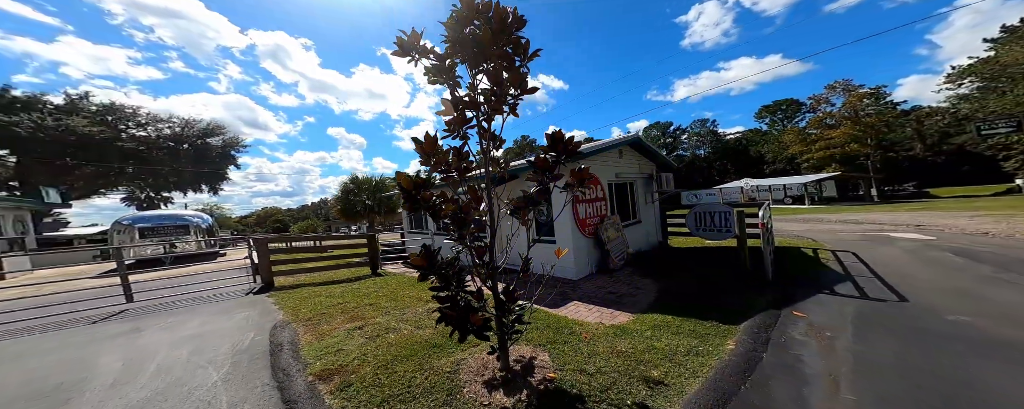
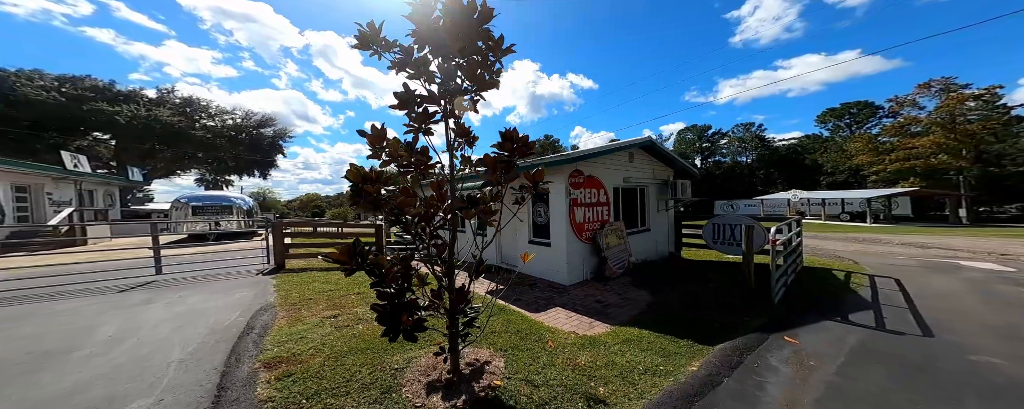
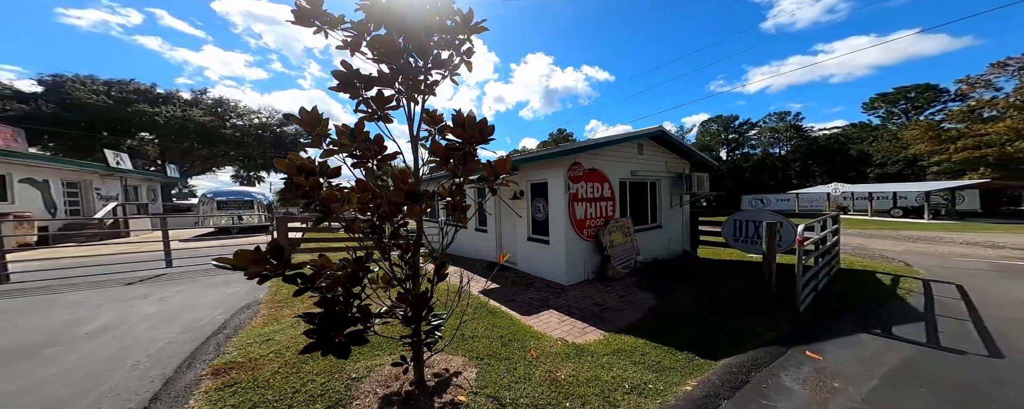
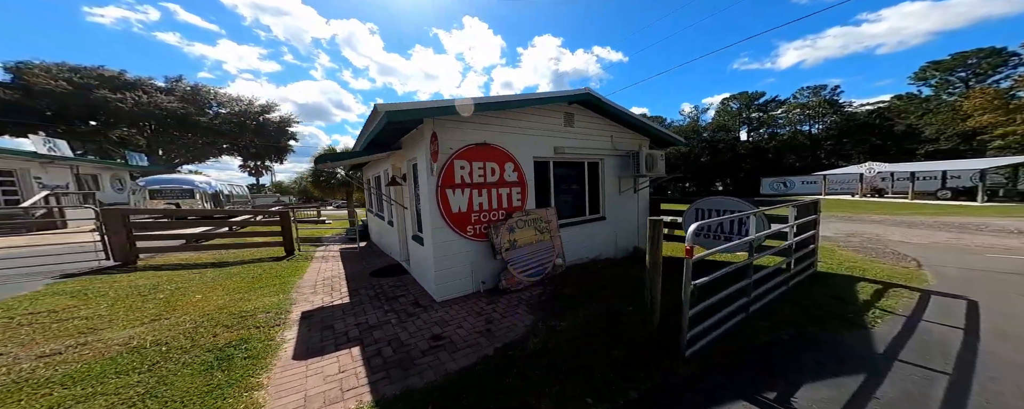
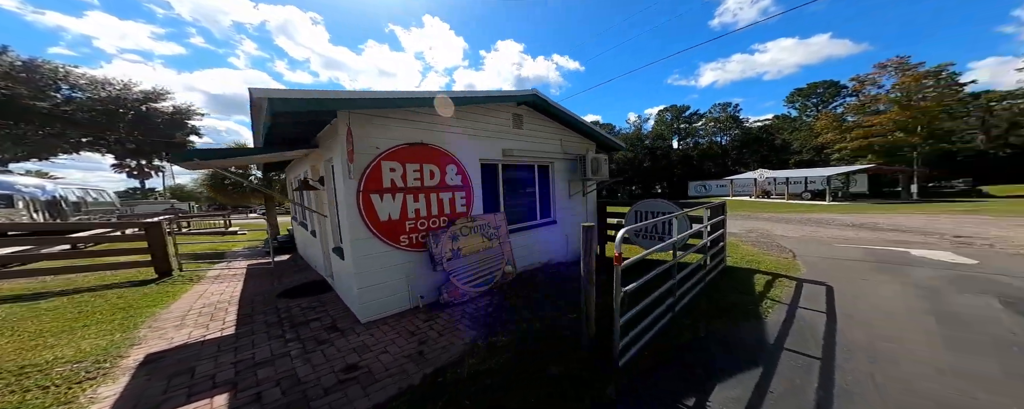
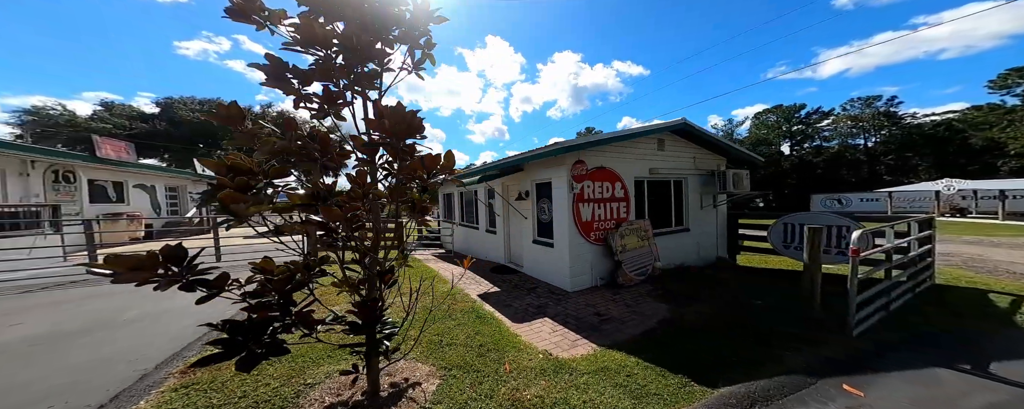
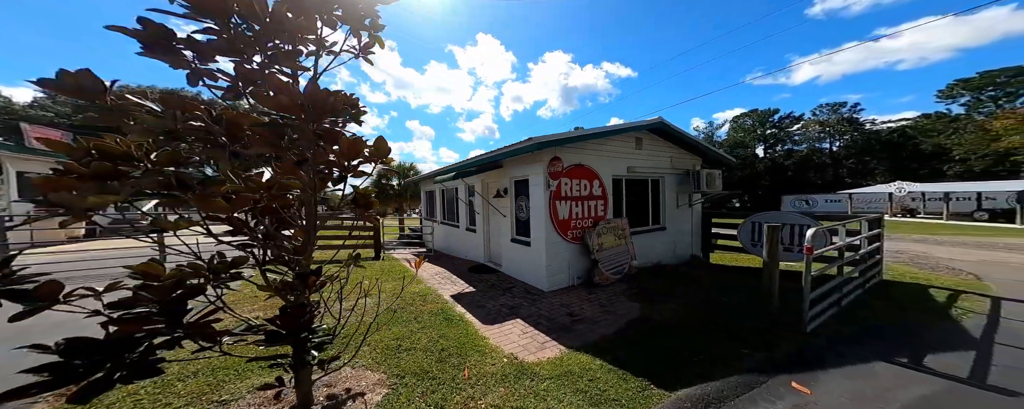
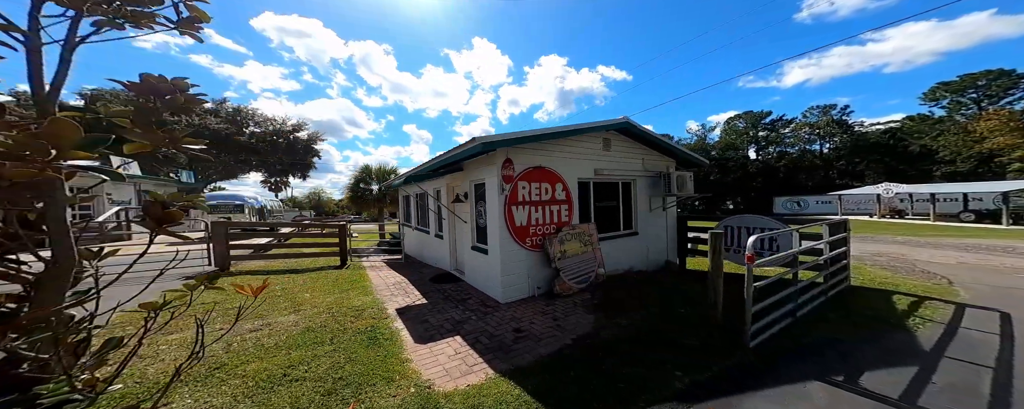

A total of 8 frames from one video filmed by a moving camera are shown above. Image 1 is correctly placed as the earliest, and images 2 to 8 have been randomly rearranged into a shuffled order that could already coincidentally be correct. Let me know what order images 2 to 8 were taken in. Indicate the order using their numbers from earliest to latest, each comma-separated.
2, 3, 6, 7, 8, 4, 5
